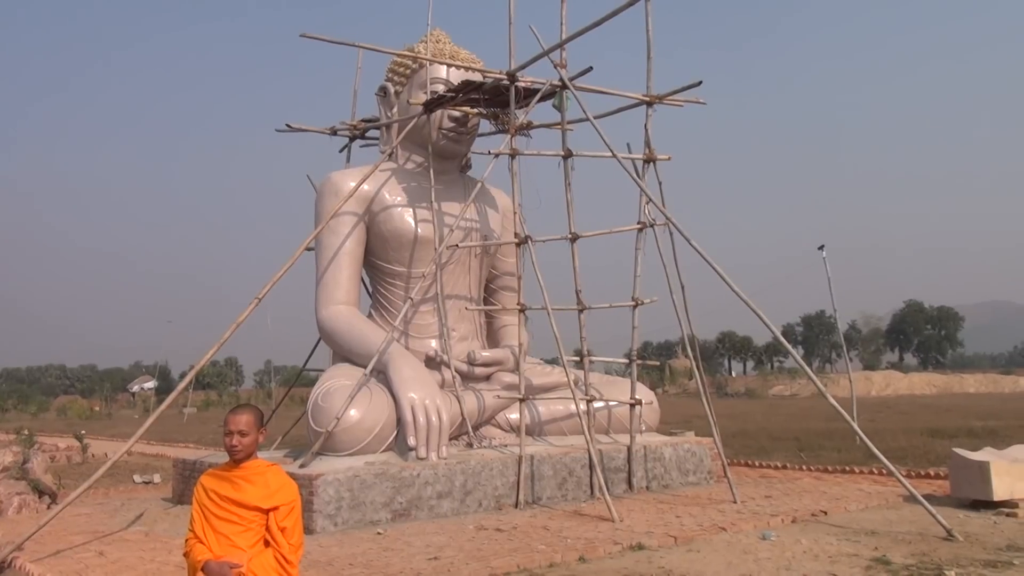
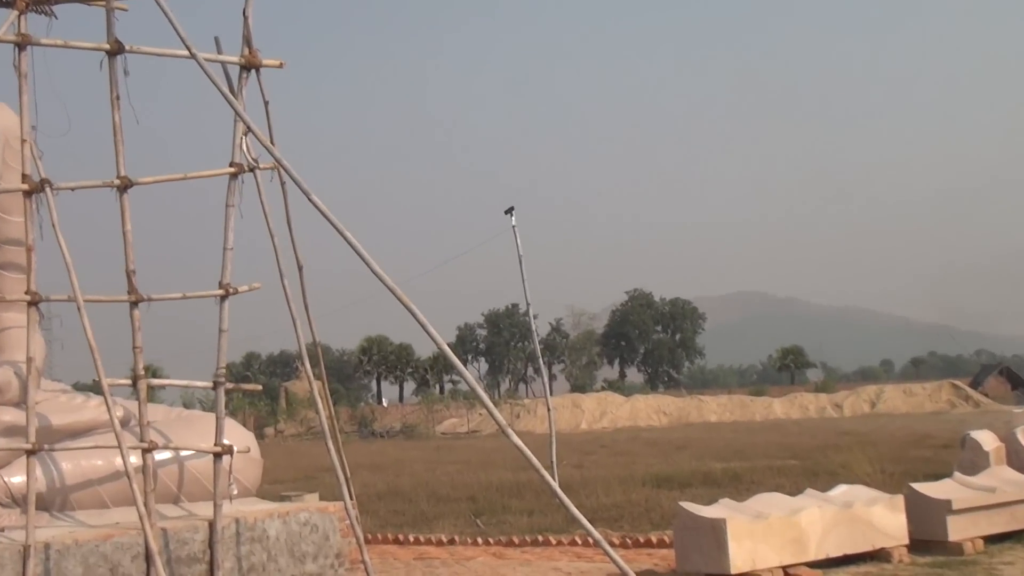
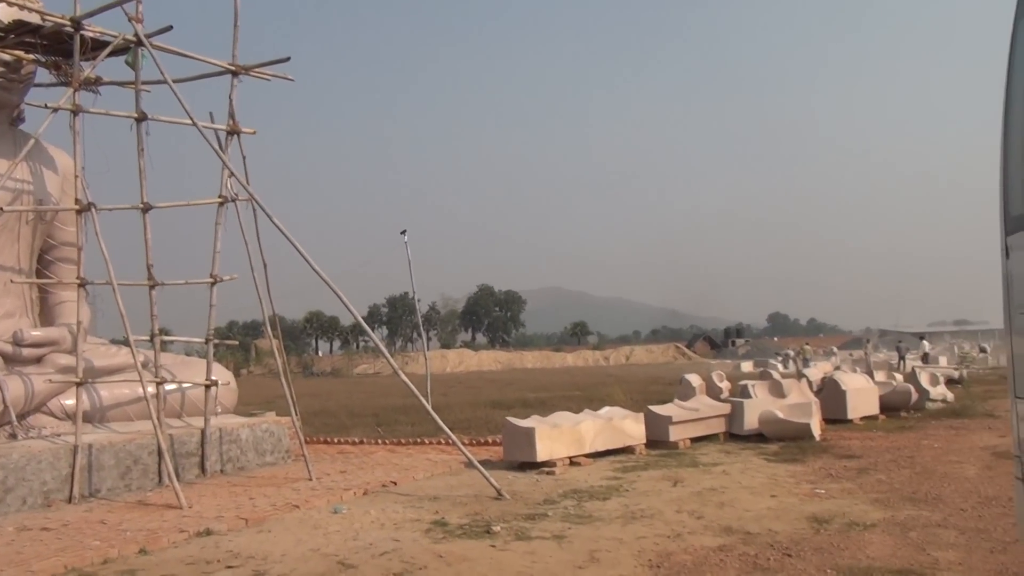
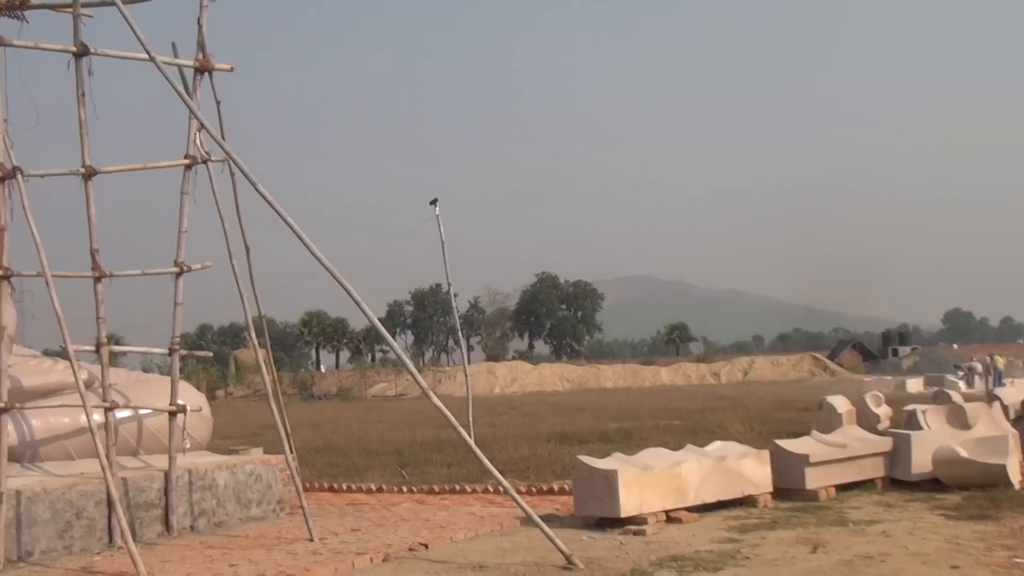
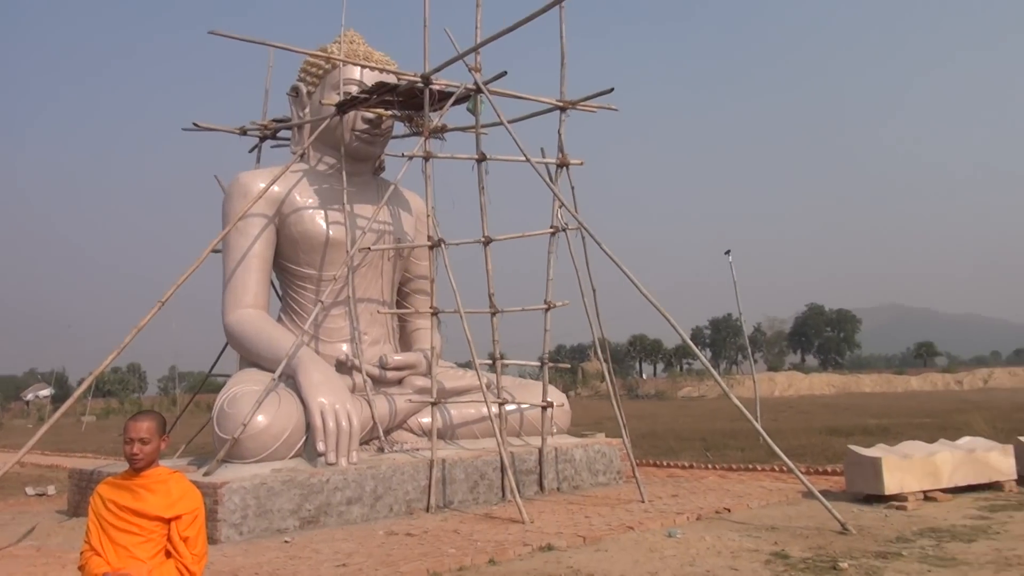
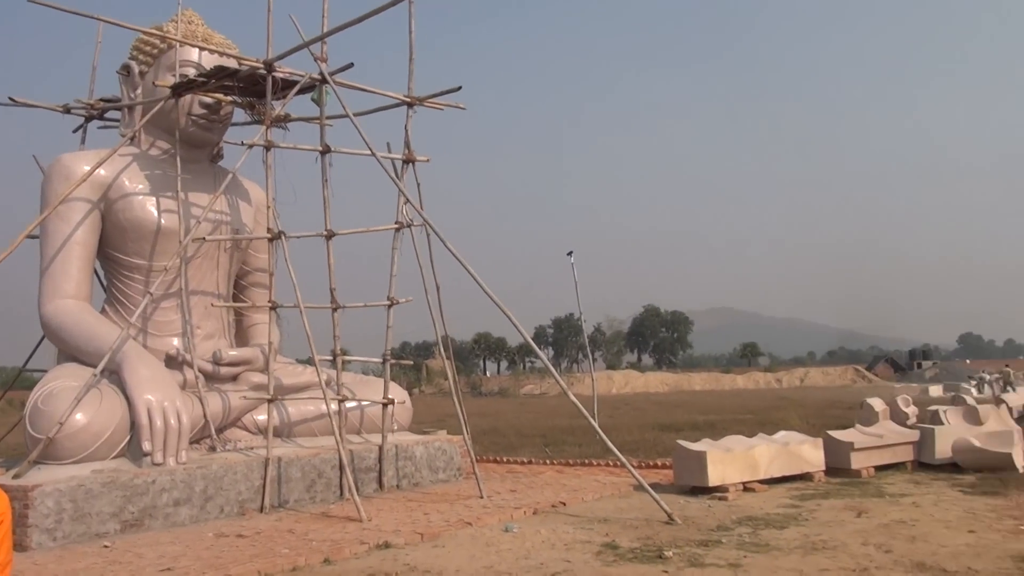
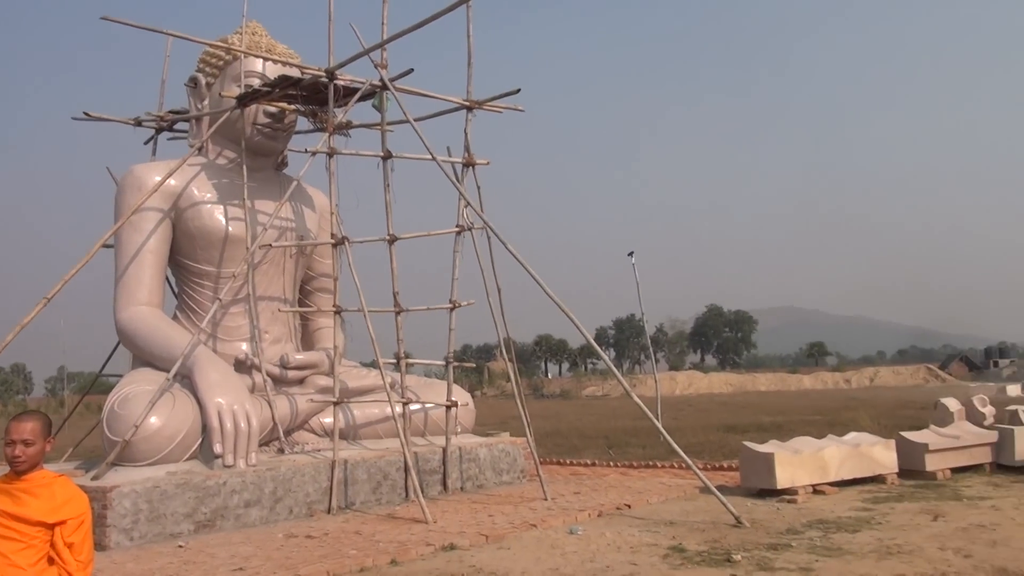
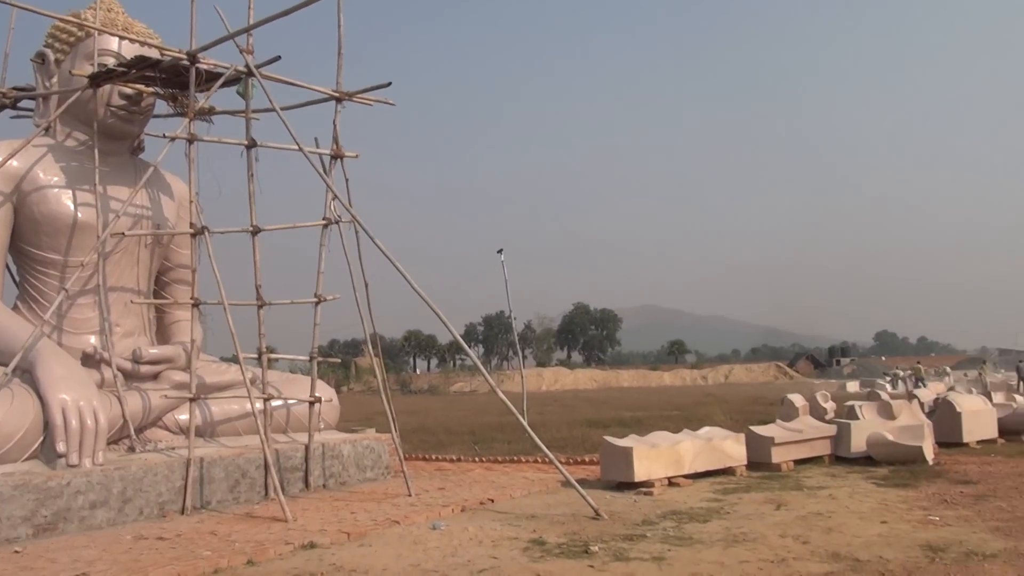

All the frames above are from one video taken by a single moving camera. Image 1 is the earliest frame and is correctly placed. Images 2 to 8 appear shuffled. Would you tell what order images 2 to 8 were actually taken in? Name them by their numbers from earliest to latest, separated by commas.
5, 7, 6, 8, 3, 4, 2
